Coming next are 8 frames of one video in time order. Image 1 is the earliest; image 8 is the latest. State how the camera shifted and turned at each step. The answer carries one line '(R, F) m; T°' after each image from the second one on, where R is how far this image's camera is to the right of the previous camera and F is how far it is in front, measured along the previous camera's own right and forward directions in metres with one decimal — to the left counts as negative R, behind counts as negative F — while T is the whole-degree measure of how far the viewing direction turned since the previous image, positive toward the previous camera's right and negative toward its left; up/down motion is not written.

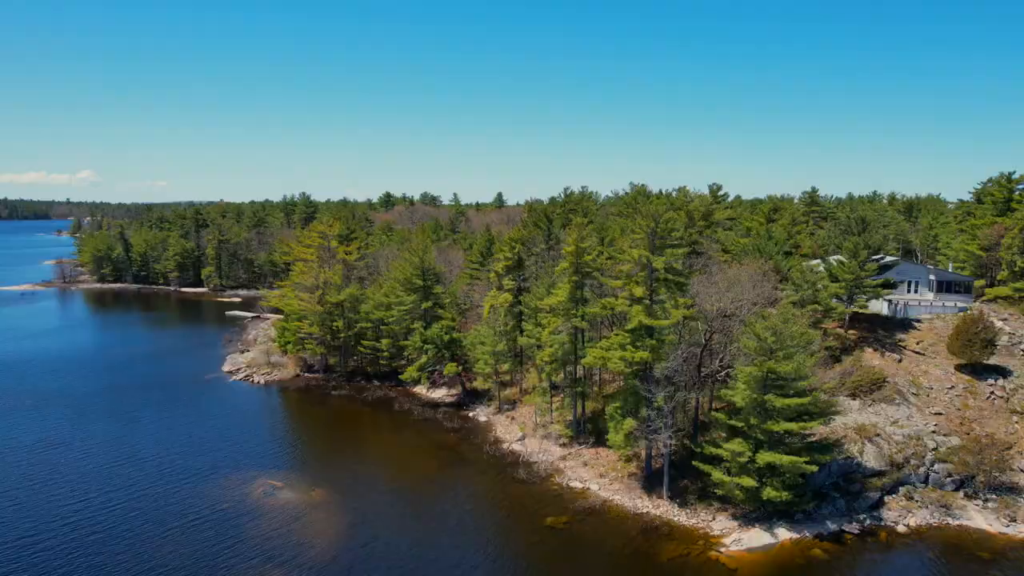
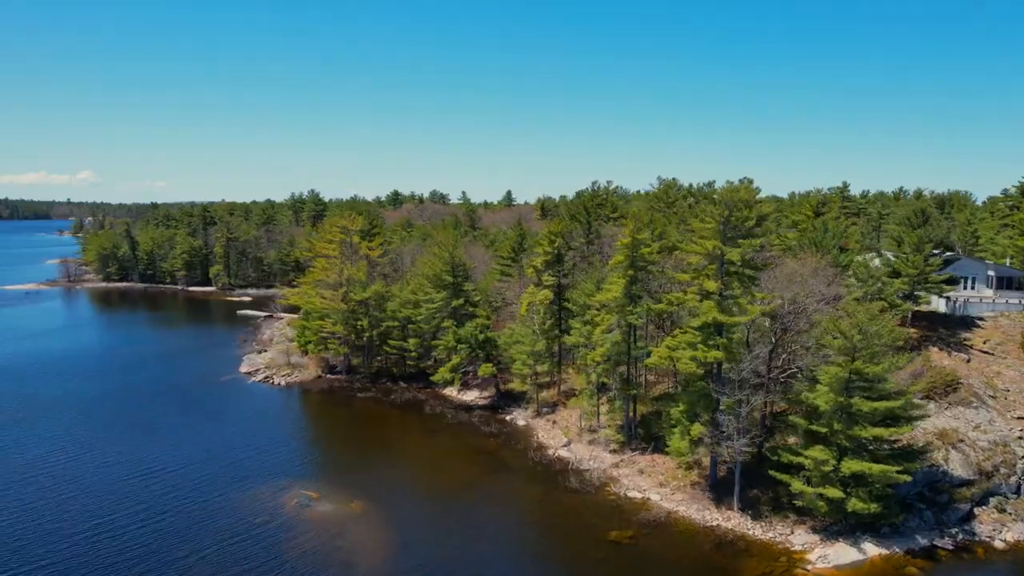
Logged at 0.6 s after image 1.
(-2.4, +2.2) m; 0°
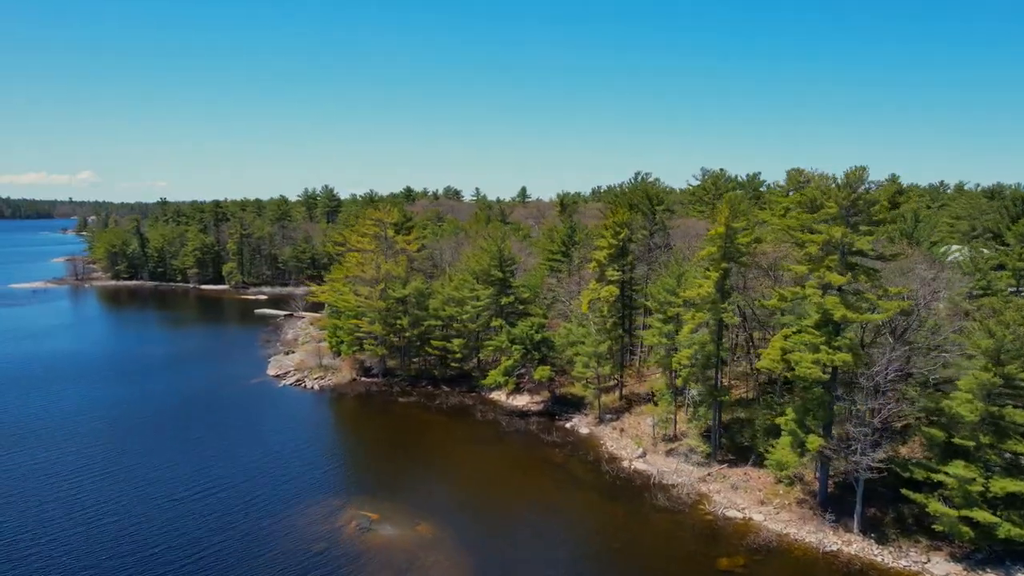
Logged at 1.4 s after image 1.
(-3.3, +3.2) m; 0°
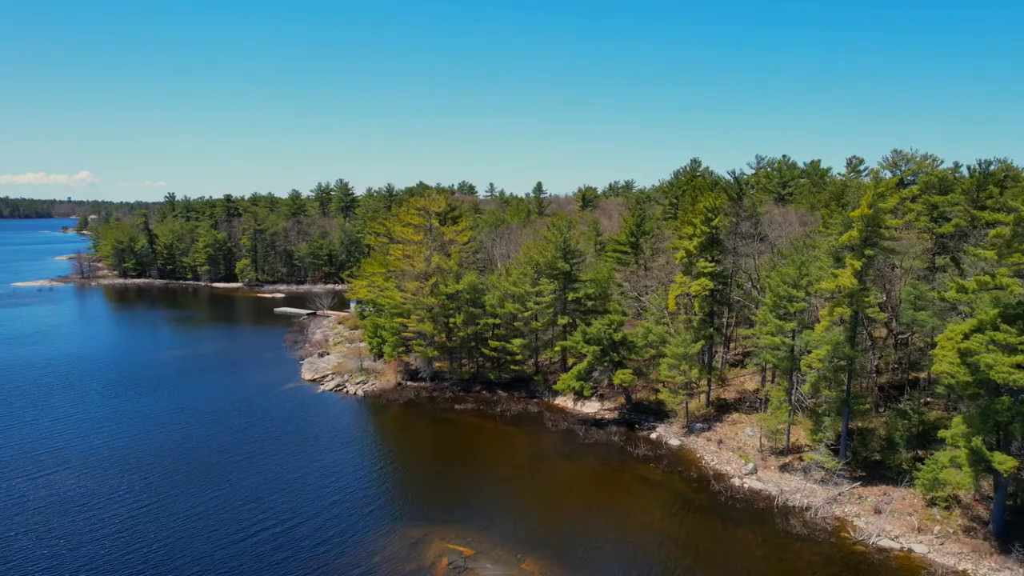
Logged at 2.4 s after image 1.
(-3.9, +3.9) m; 0°
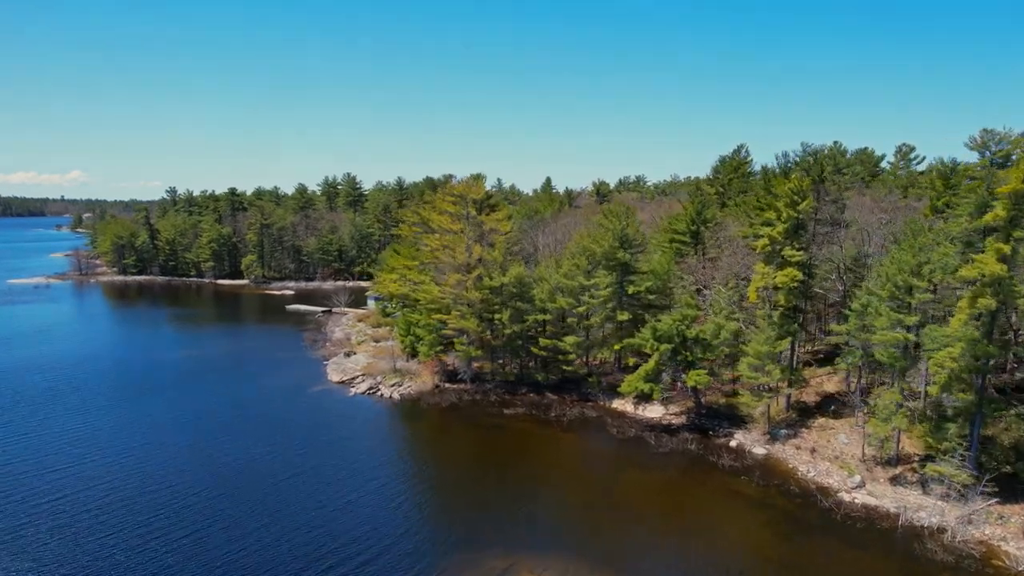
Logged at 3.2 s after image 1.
(-3.0, +3.3) m; 0°
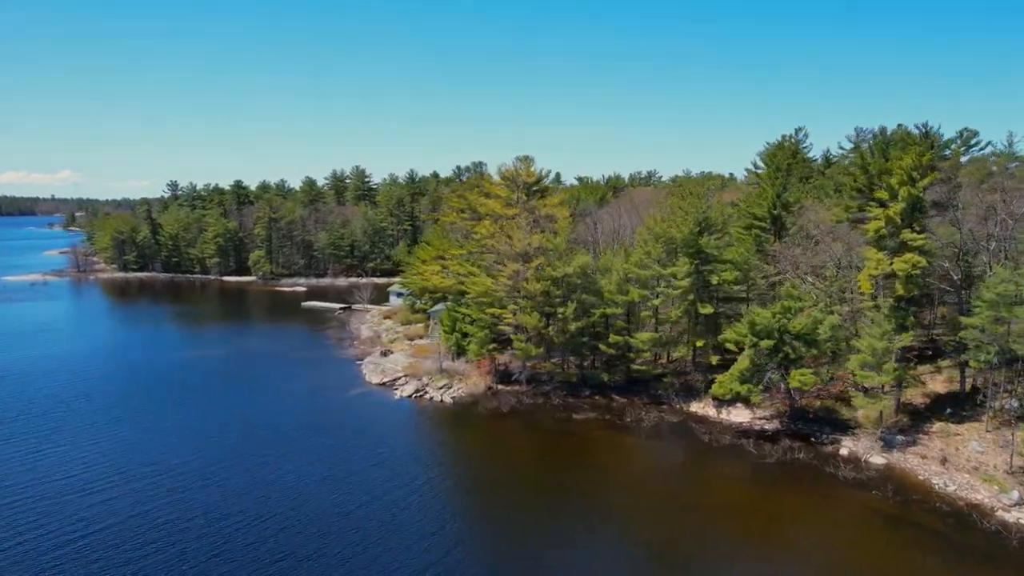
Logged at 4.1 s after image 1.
(-3.4, +3.5) m; +1°
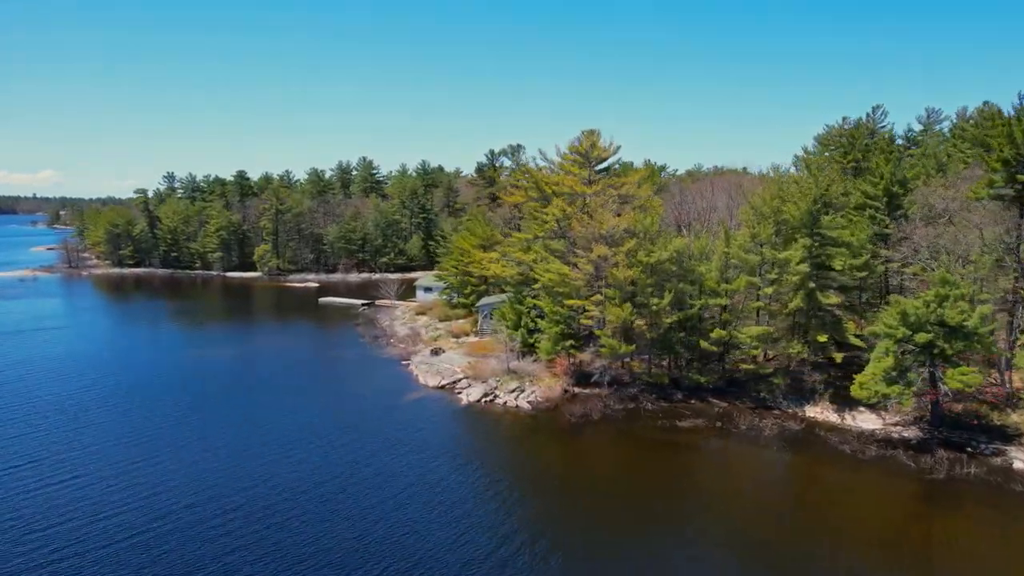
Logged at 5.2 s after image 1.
(-4.1, +4.2) m; +1°
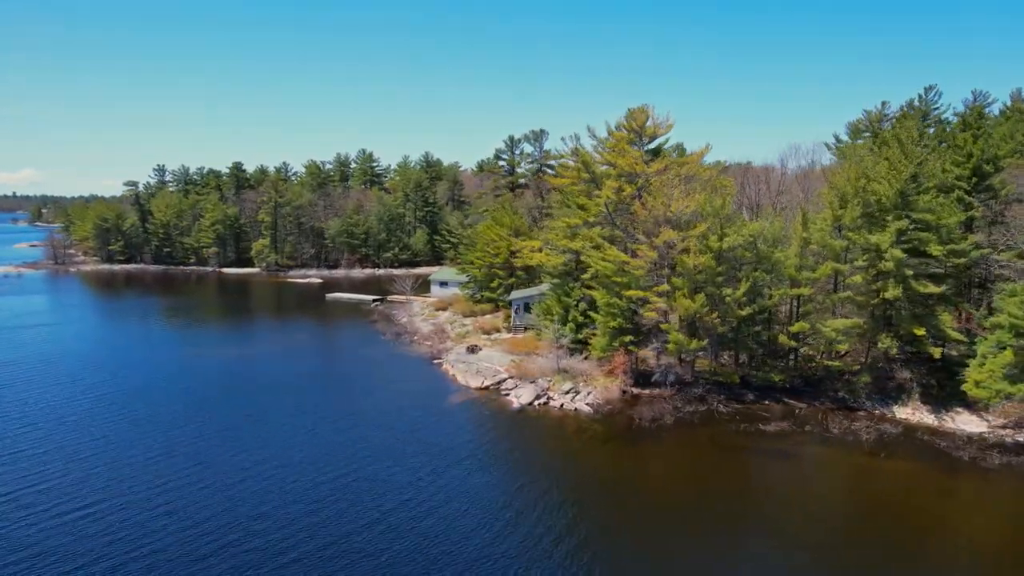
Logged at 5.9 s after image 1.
(-2.6, +2.9) m; +1°
